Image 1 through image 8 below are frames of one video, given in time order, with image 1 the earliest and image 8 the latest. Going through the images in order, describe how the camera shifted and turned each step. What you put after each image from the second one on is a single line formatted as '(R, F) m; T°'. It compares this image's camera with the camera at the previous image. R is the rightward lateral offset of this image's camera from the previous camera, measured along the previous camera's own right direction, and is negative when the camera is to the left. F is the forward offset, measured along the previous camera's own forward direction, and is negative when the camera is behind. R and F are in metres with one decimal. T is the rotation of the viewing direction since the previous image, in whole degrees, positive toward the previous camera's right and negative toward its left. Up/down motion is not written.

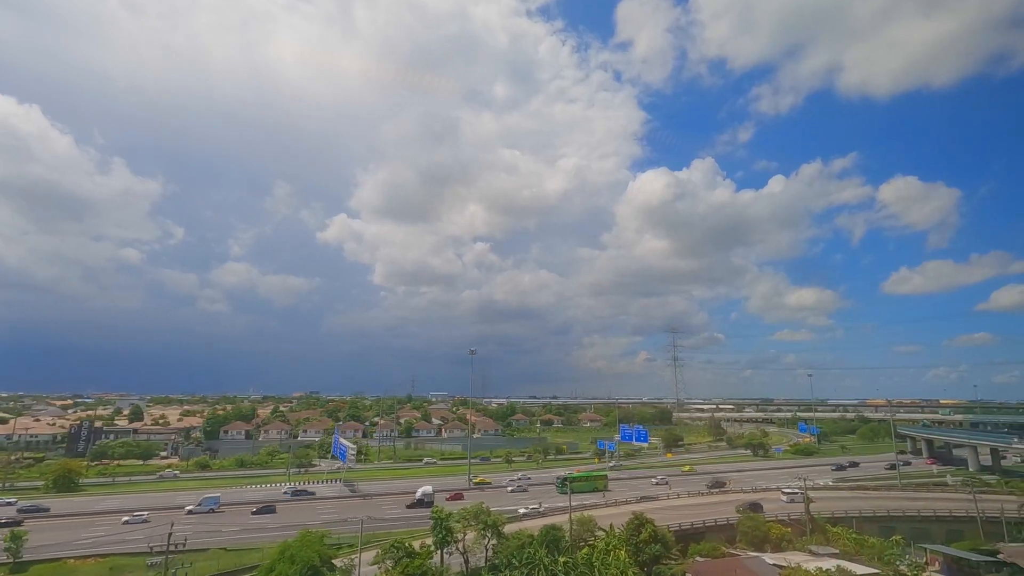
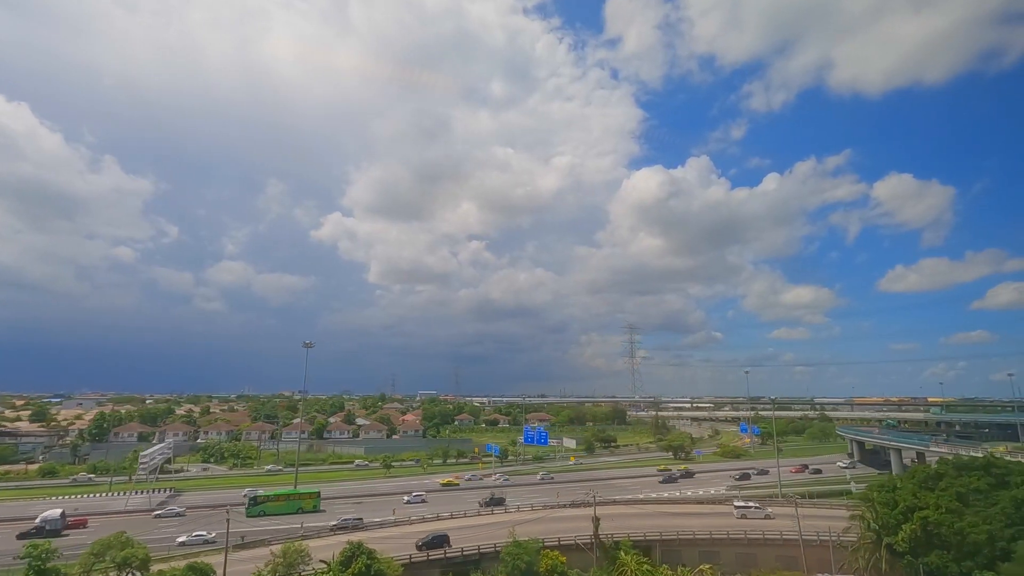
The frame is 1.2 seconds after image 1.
(+12.9, +5.9) m; 0°
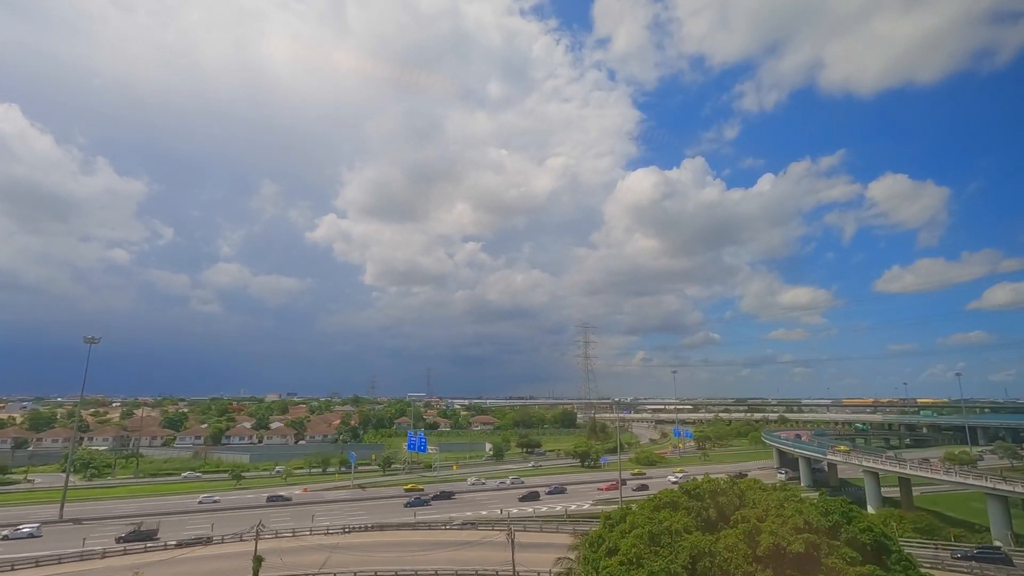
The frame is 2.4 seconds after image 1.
(+13.1, +5.9) m; 0°
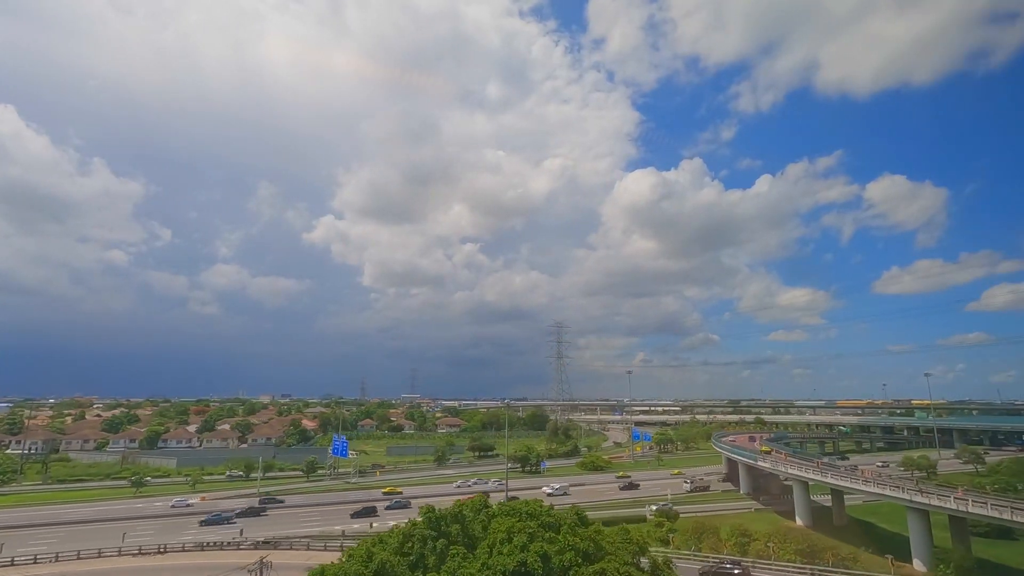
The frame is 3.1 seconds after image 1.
(+7.4, +3.4) m; 0°
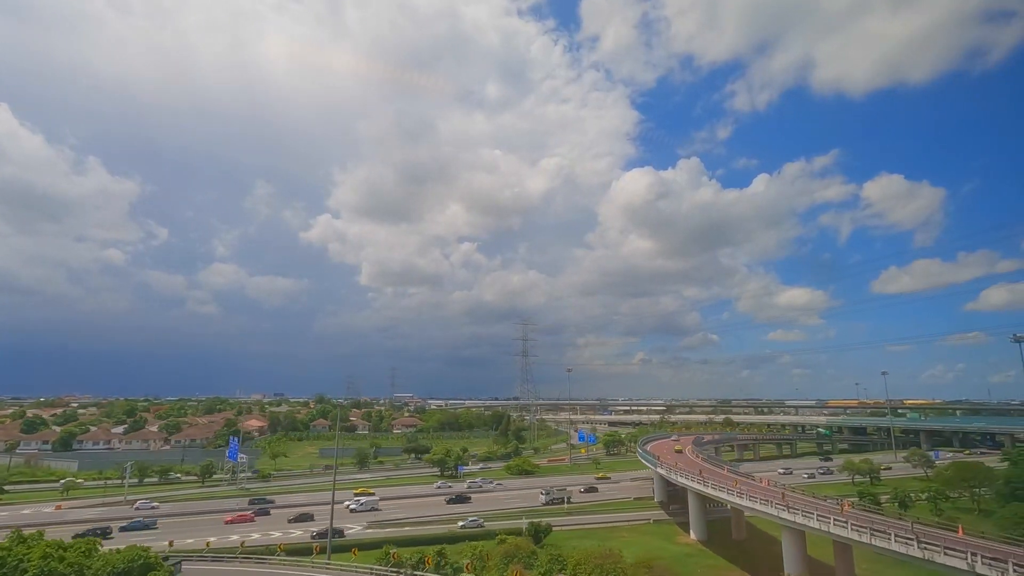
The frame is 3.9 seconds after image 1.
(+8.9, +4.1) m; 0°
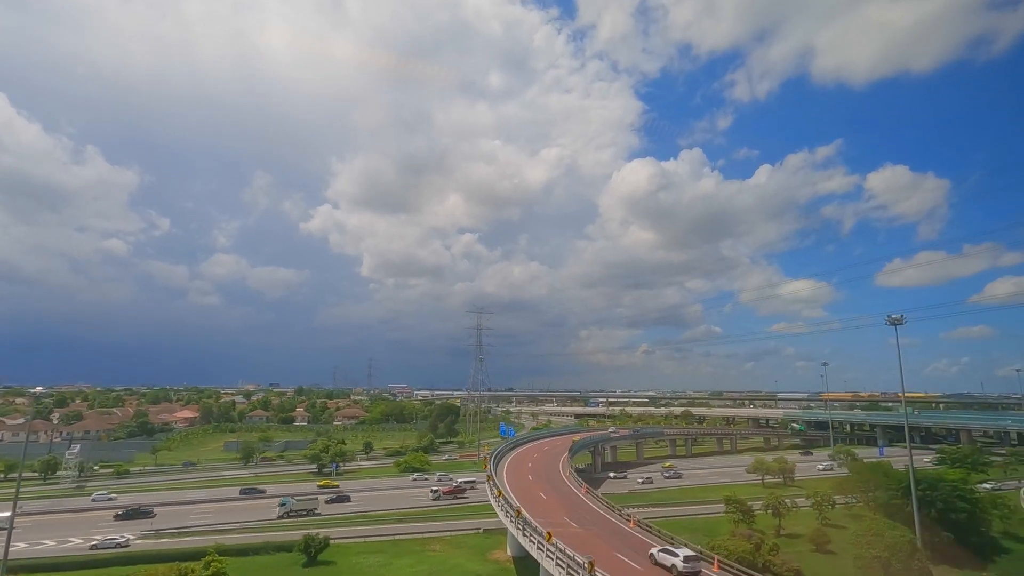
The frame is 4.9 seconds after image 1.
(+11.9, +5.5) m; 0°
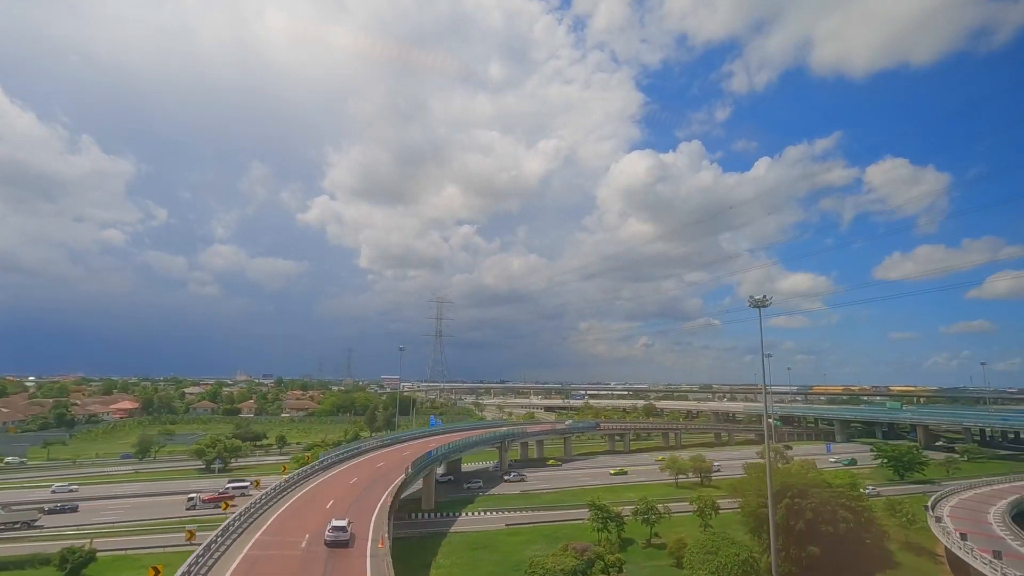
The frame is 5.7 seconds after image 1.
(+9.1, +4.1) m; 0°
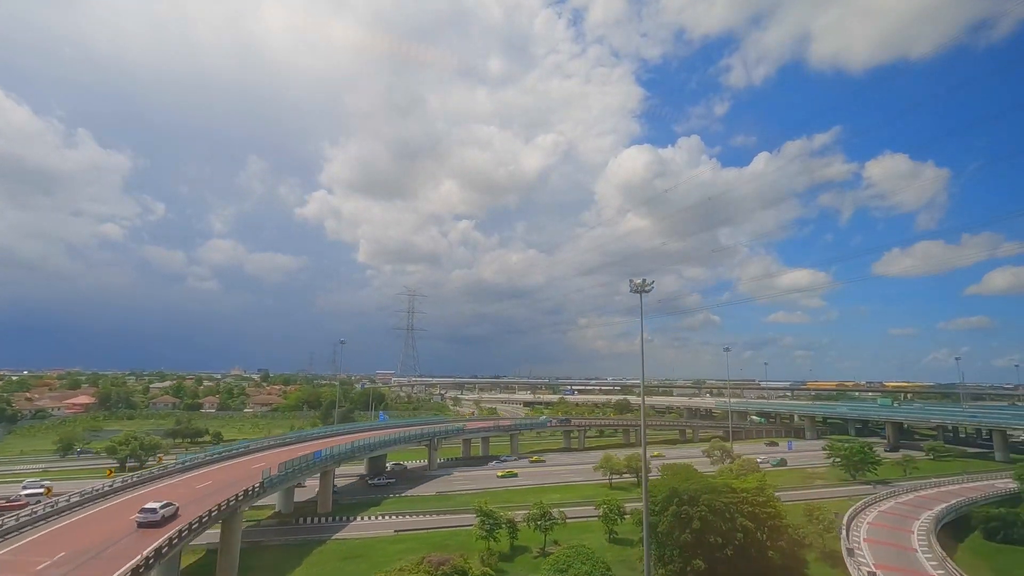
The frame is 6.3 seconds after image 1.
(+6.1, +2.8) m; 0°
